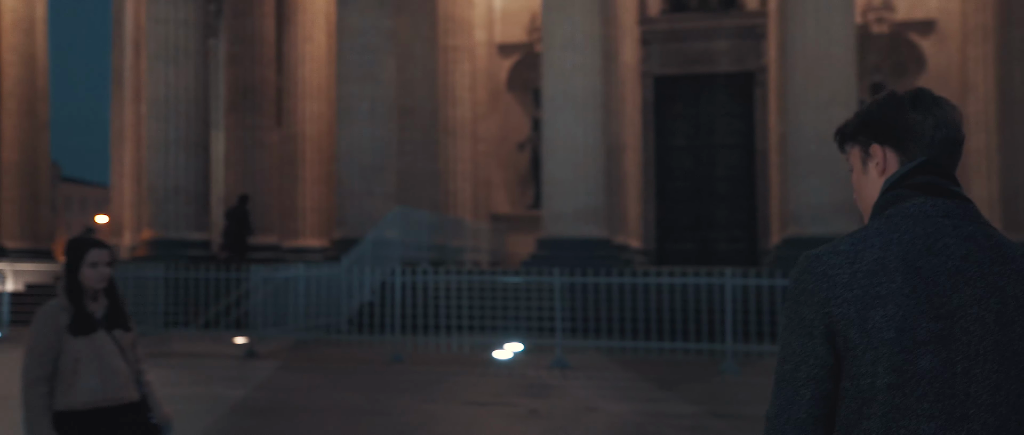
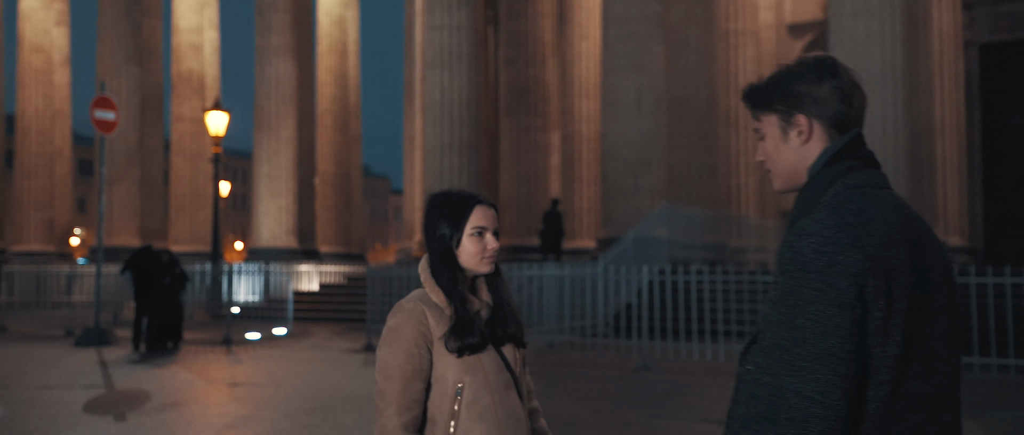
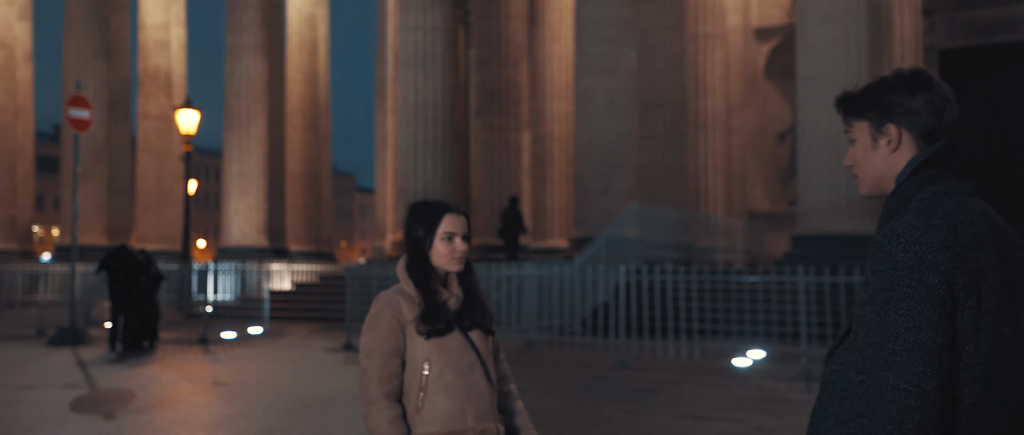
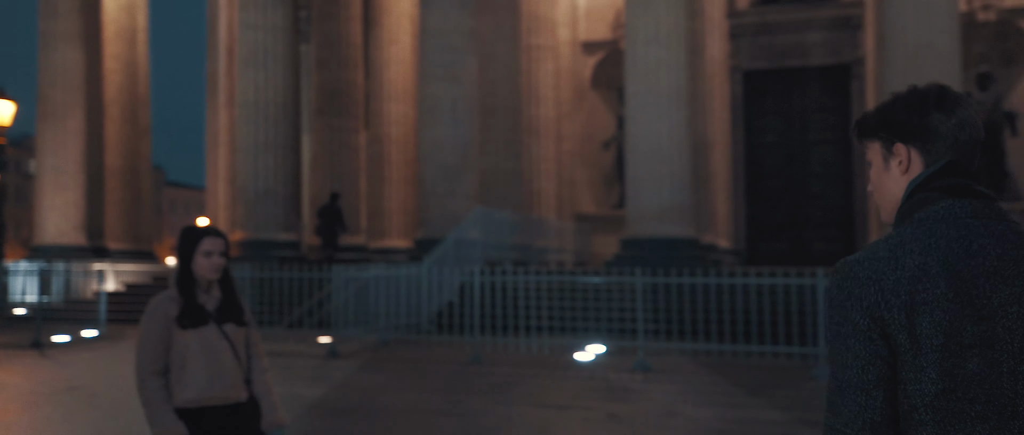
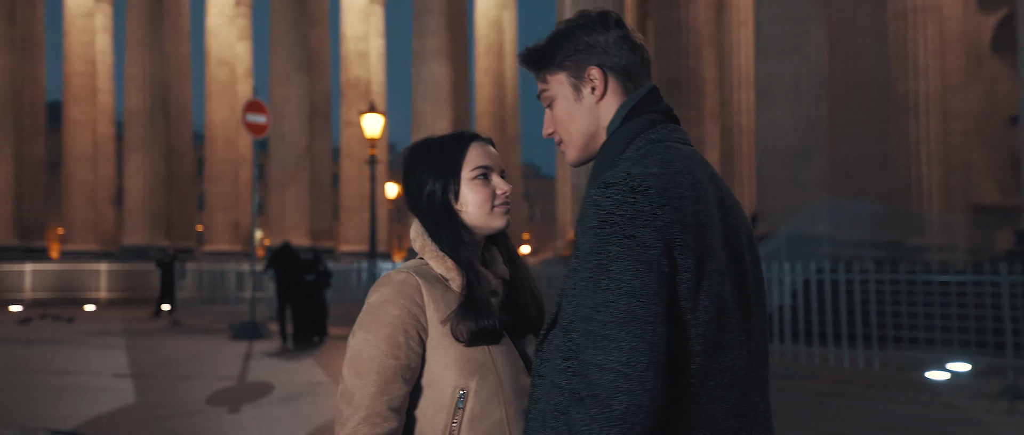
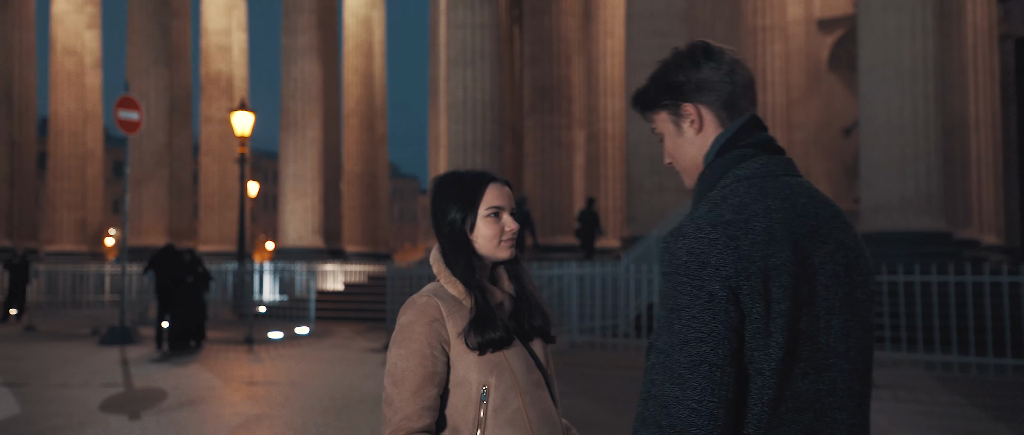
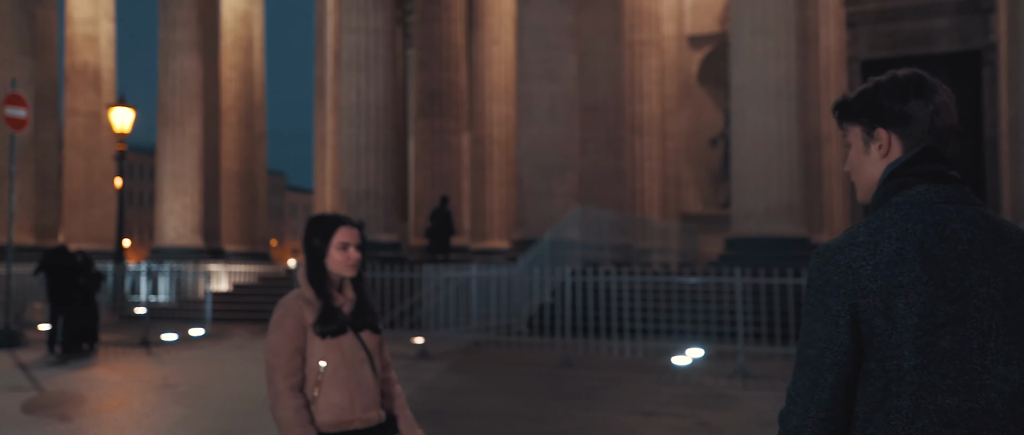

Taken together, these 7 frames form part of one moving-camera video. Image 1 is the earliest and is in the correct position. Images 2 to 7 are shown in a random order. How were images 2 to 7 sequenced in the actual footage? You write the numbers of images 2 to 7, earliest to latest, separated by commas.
4, 7, 3, 2, 6, 5
